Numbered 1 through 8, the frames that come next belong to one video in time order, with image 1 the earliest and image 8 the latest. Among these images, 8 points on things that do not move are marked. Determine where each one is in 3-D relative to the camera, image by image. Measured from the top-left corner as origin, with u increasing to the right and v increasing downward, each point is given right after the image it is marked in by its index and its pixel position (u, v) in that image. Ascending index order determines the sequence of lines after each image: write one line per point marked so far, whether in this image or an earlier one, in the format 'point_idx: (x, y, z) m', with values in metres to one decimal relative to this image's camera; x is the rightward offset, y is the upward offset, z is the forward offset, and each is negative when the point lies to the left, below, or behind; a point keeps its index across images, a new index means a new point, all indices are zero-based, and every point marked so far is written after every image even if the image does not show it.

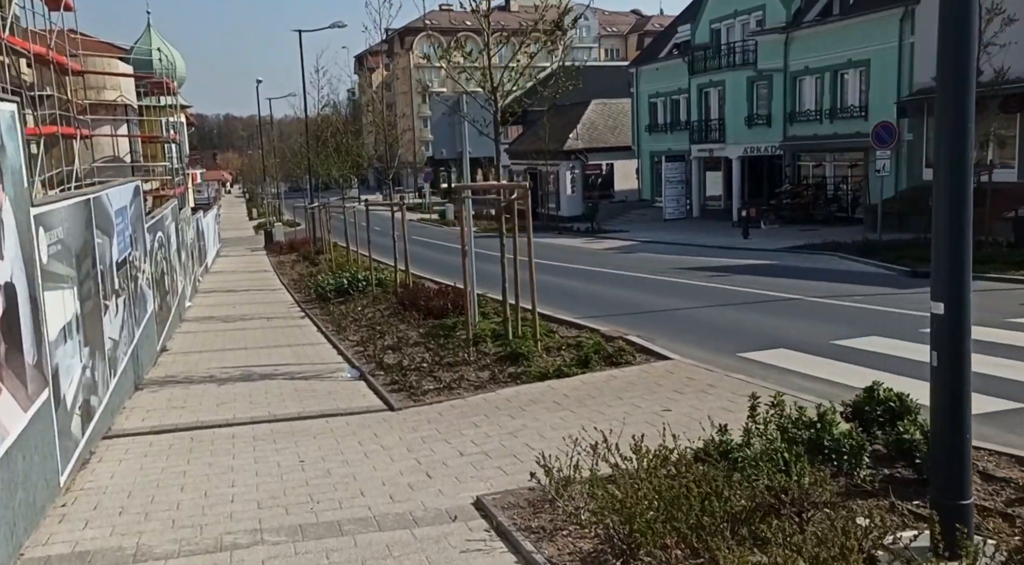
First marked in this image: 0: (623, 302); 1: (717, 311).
0: (+1.7, -0.3, +14.1) m
1: (+2.7, -0.4, +12.1) m
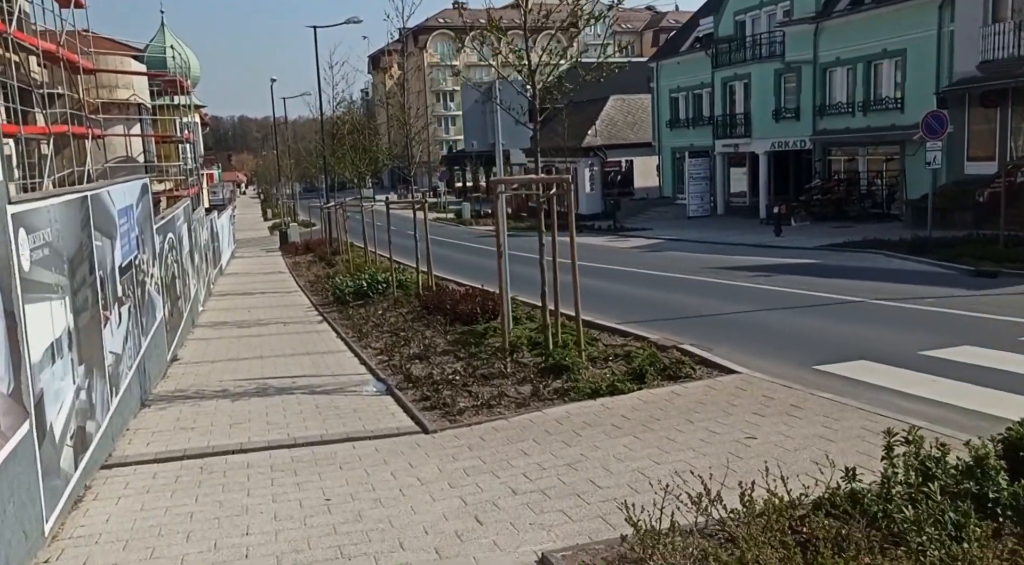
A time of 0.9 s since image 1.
0: (+2.2, -0.3, +13.1) m
1: (+3.1, -0.4, +11.1) m
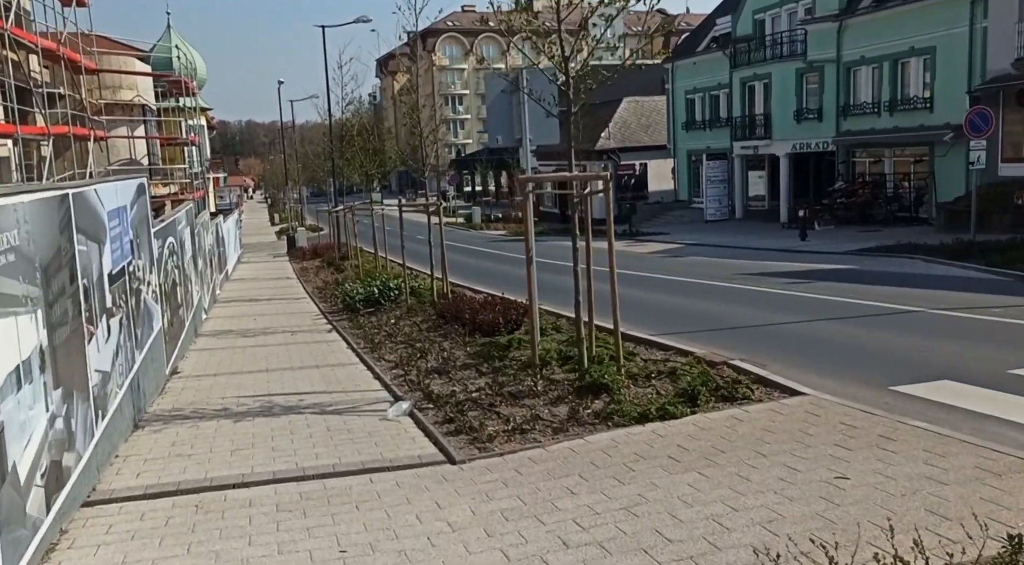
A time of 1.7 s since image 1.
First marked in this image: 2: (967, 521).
0: (+2.5, -0.4, +12.1) m
1: (+3.4, -0.5, +10.2) m
2: (+2.0, -1.1, +4.2) m
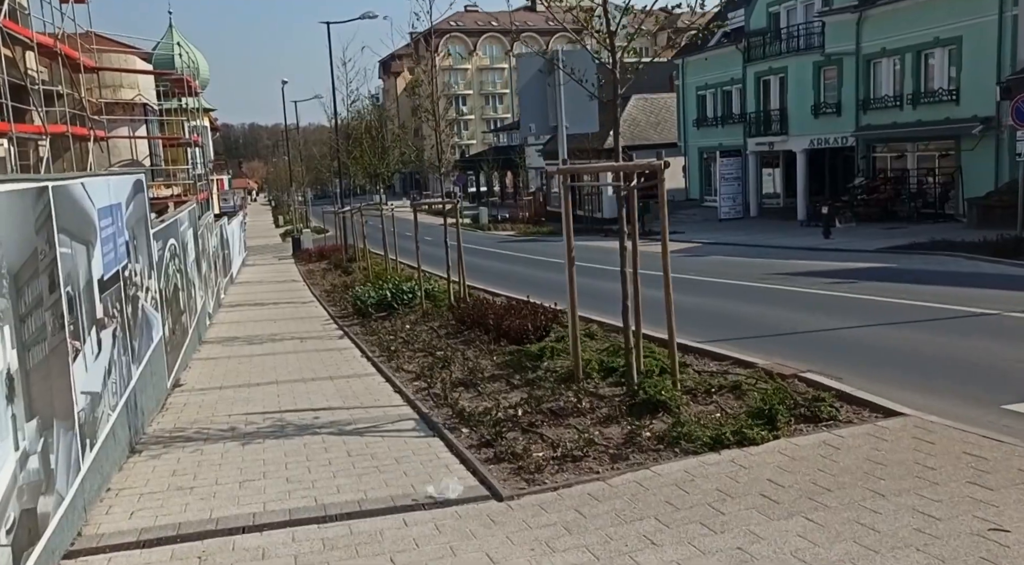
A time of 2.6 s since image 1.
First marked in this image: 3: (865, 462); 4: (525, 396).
0: (+2.8, -0.4, +11.2) m
1: (+3.8, -0.5, +9.2) m
2: (+2.4, -1.1, +3.3) m
3: (+2.0, -1.0, +5.2) m
4: (+0.1, -1.1, +8.7) m
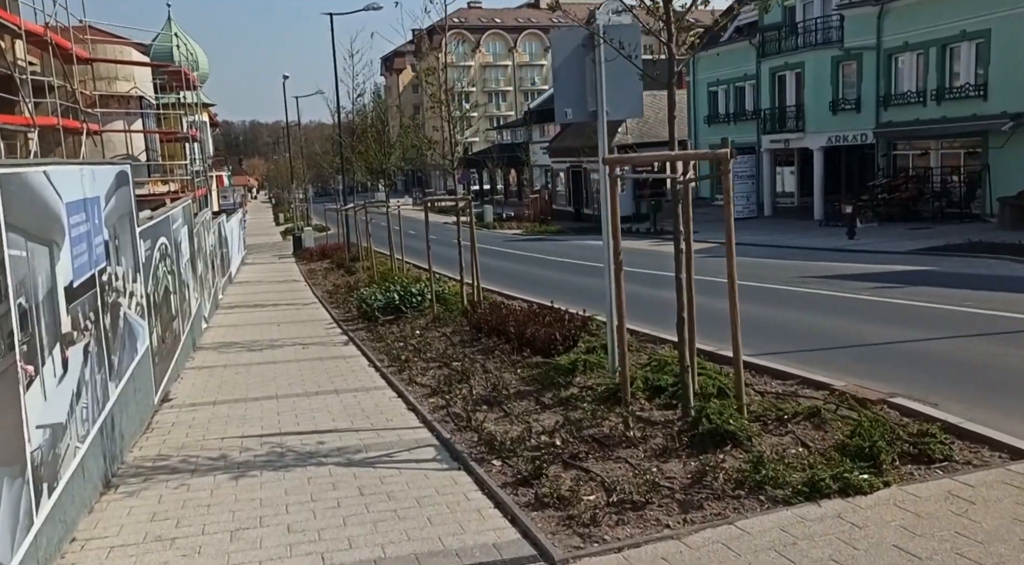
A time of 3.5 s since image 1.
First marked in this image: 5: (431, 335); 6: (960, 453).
0: (+3.1, -0.5, +10.1) m
1: (+4.0, -0.6, +8.1) m
2: (+2.6, -1.2, +2.2) m
3: (+2.2, -1.1, +4.2) m
4: (+0.4, -1.1, +7.6) m
5: (-1.1, -0.8, +13.4) m
6: (+2.5, -1.0, +5.2) m
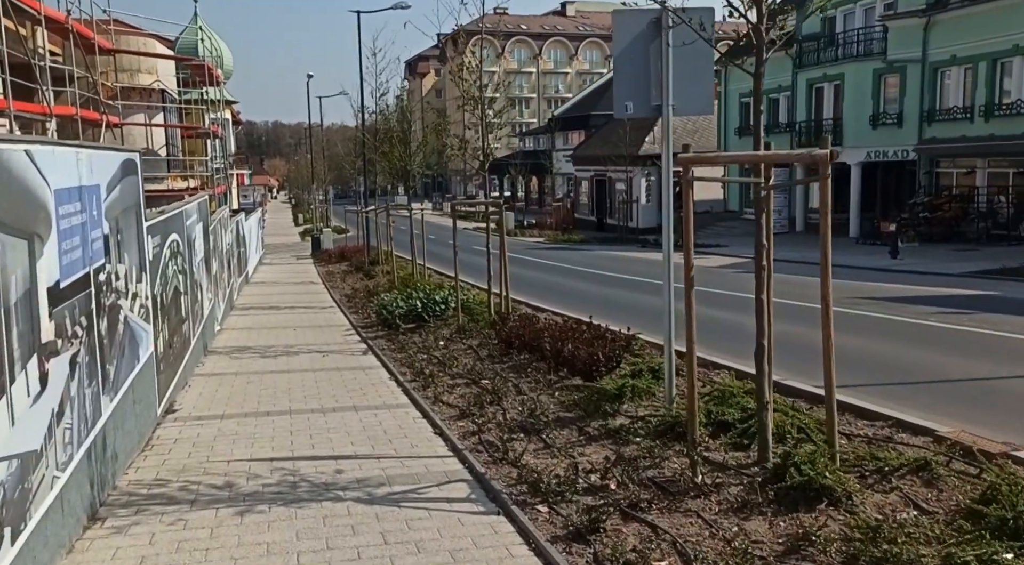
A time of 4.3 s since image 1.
0: (+3.5, -0.7, +9.1) m
1: (+4.4, -0.8, +7.1) m
2: (+2.9, -1.3, +1.2) m
3: (+2.5, -1.2, +3.2) m
4: (+0.7, -1.2, +6.7) m
5: (-0.7, -0.9, +12.5) m
6: (+2.8, -1.1, +4.3) m
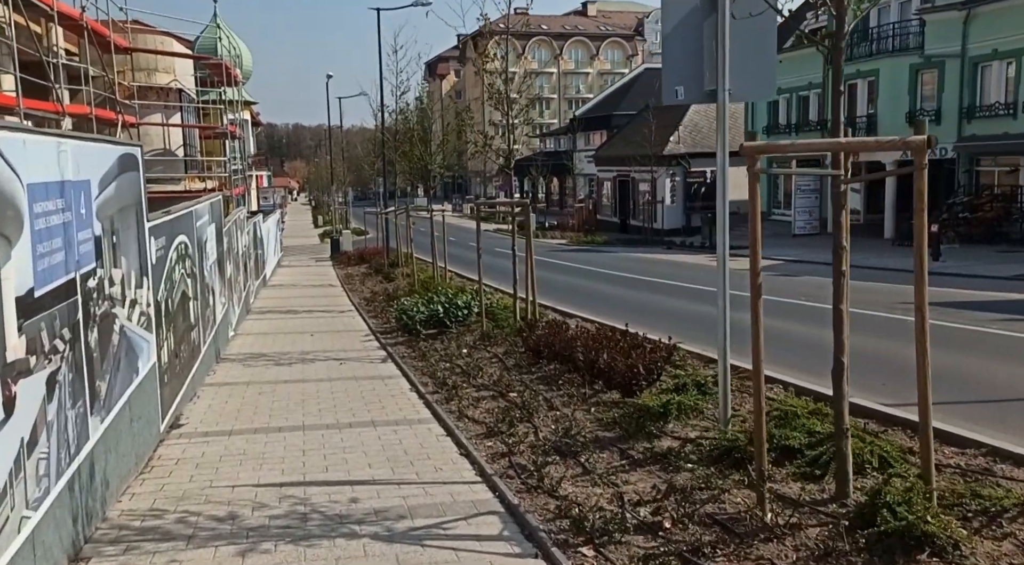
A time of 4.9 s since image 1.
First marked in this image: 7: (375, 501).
0: (+3.8, -0.8, +8.3) m
1: (+4.6, -0.9, +6.3) m
2: (+3.0, -1.3, +0.4) m
3: (+2.7, -1.3, +2.4) m
4: (+0.9, -1.3, +5.9) m
5: (-0.4, -0.9, +11.8) m
6: (+3.0, -1.2, +3.5) m
7: (-0.9, -1.4, +6.1) m
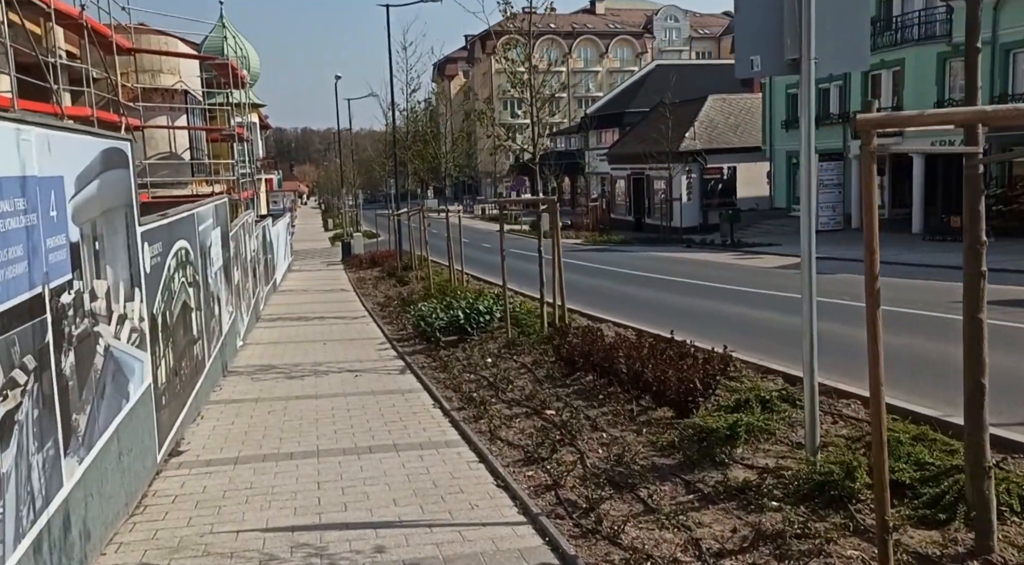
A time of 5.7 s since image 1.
0: (+4.1, -0.8, +7.3) m
1: (+4.9, -0.8, +5.3) m
2: (+3.2, -1.3, -0.6) m
3: (+2.9, -1.3, +1.4) m
4: (+1.2, -1.3, +4.9) m
5: (0.0, -1.0, +10.8) m
6: (+3.2, -1.2, +2.5) m
7: (-0.6, -1.5, +5.2) m
